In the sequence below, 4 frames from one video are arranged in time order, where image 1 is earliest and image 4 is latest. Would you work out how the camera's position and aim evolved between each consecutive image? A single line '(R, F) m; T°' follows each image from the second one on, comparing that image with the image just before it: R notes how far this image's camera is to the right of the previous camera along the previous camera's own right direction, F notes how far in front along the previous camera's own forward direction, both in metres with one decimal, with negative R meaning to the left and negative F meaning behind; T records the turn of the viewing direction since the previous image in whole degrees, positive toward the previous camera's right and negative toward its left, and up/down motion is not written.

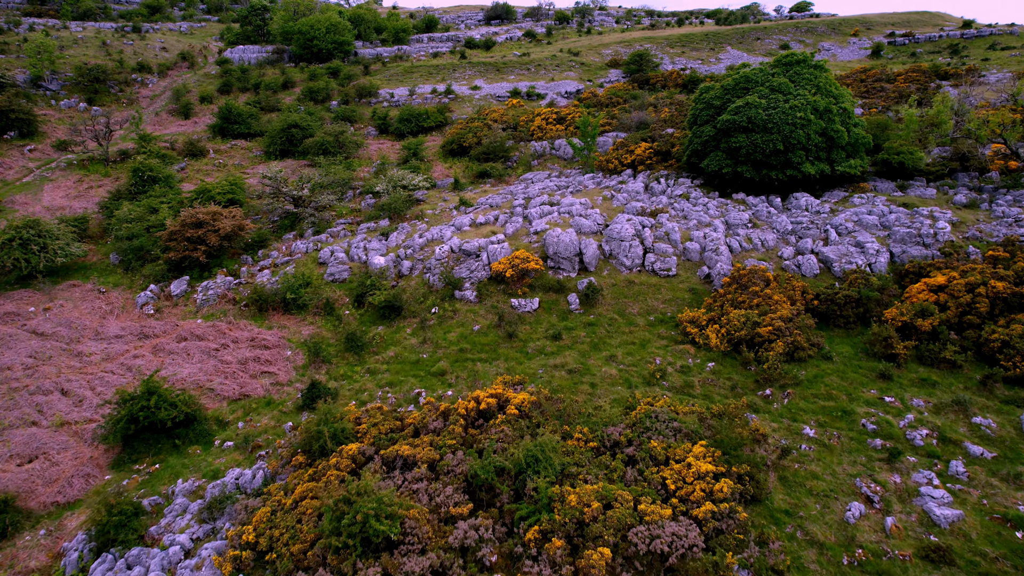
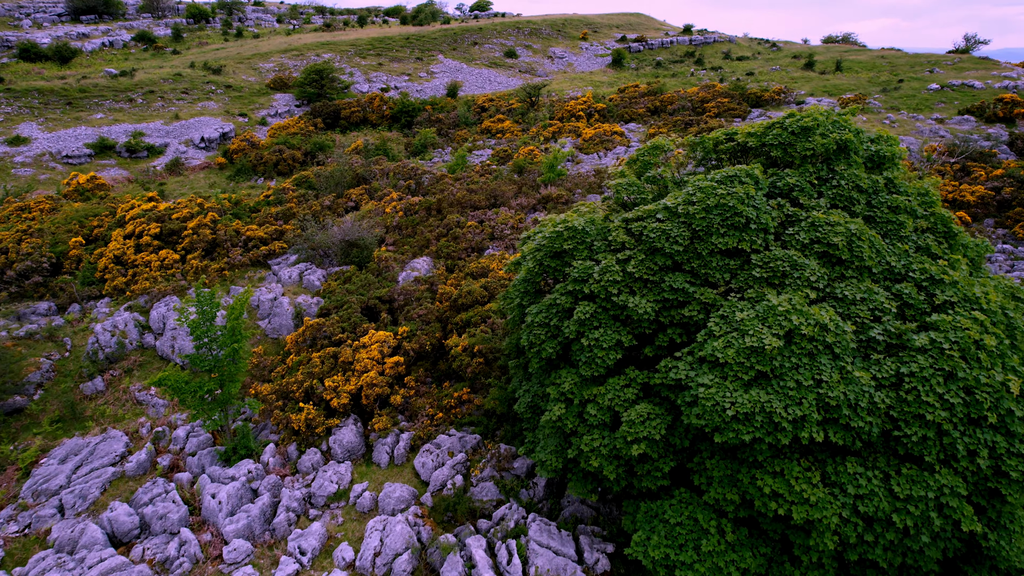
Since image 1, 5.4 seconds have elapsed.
(+2.9, +15.9) m; +24°
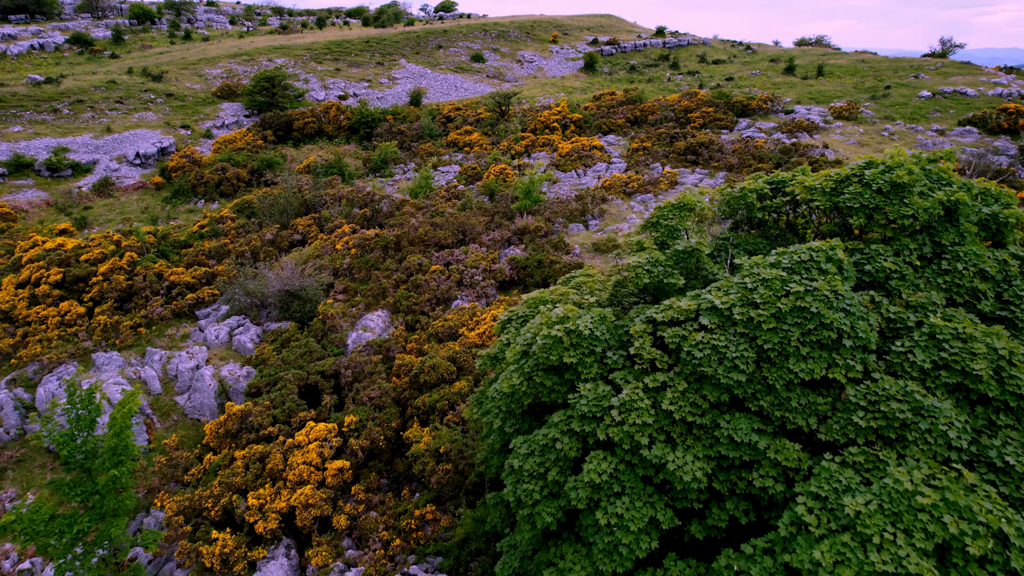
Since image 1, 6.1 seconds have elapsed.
(0.0, +2.1) m; +3°
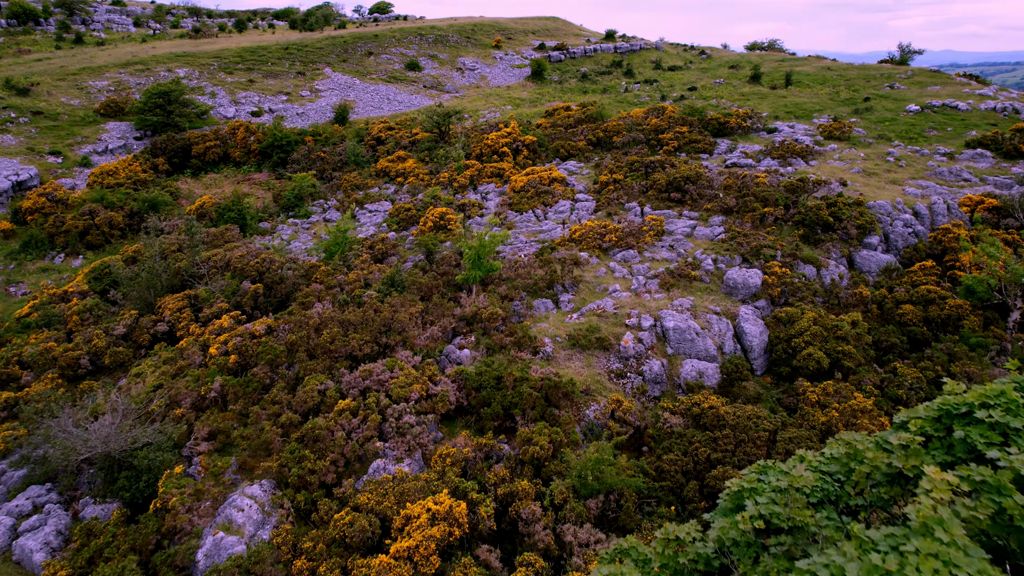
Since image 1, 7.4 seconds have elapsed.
(0.0, +3.8) m; +4°
